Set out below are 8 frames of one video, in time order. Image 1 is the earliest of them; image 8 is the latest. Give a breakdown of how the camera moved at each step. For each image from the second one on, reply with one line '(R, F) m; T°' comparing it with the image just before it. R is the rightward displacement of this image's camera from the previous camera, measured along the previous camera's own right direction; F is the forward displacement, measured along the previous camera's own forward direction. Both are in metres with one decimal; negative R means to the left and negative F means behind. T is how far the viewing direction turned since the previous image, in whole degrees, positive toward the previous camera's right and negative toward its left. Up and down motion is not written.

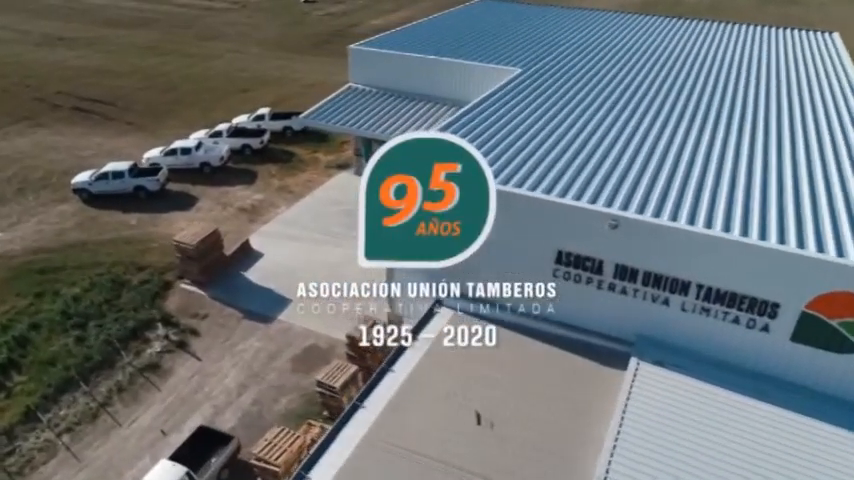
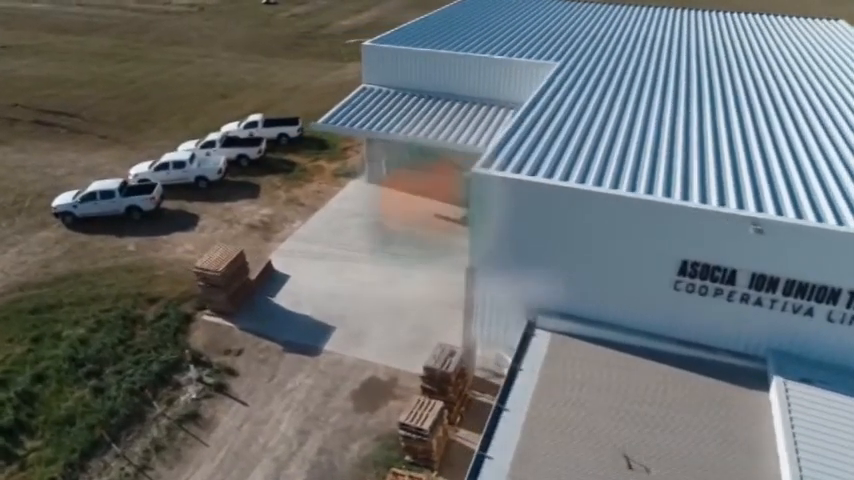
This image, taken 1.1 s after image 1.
(-3.9, +2.6) m; +5°
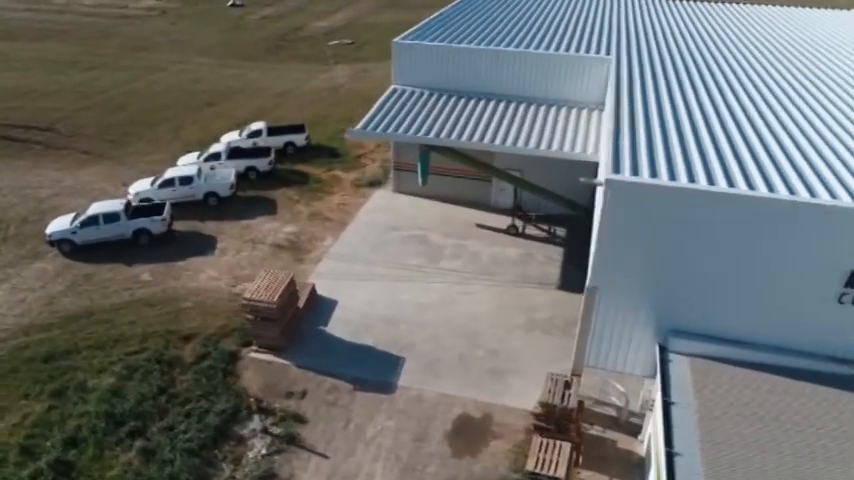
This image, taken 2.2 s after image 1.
(-4.1, +2.5) m; +5°
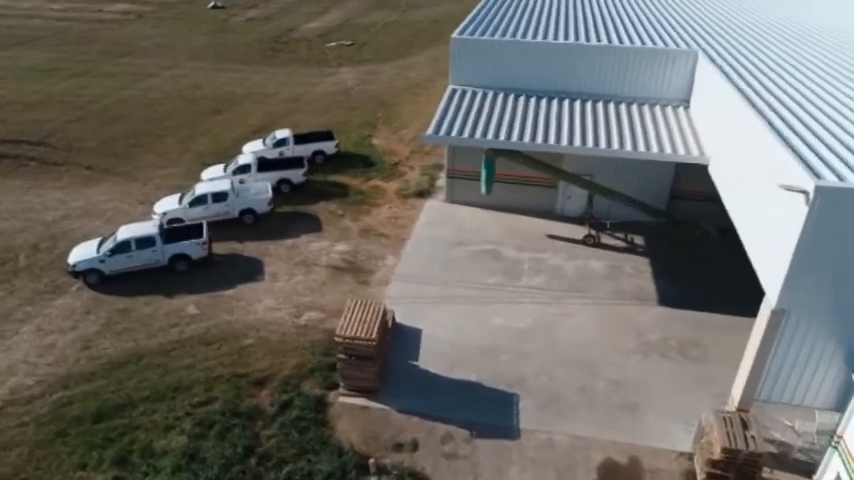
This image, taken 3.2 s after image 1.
(-4.2, +2.7) m; +3°
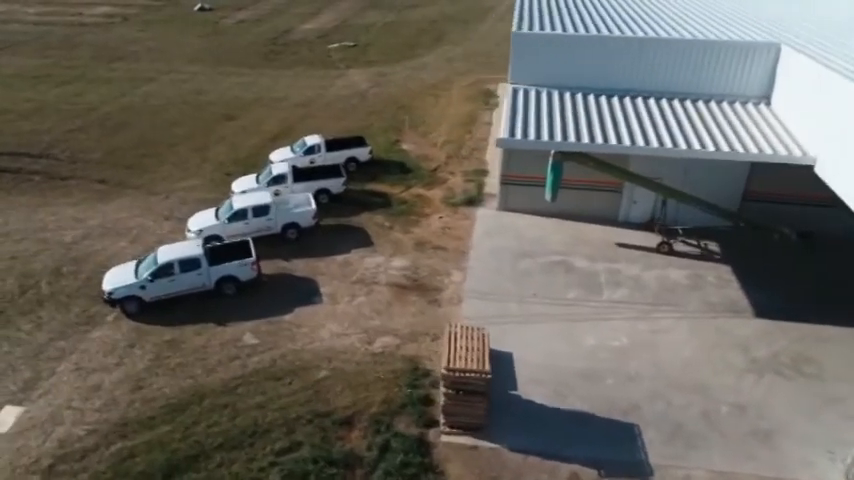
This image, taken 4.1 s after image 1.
(-3.4, +2.0) m; +3°
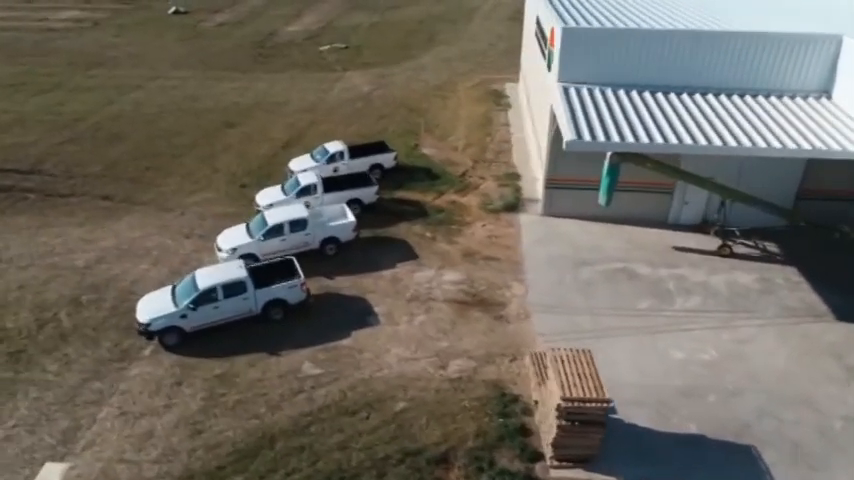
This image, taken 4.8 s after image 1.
(-3.1, +1.6) m; +3°
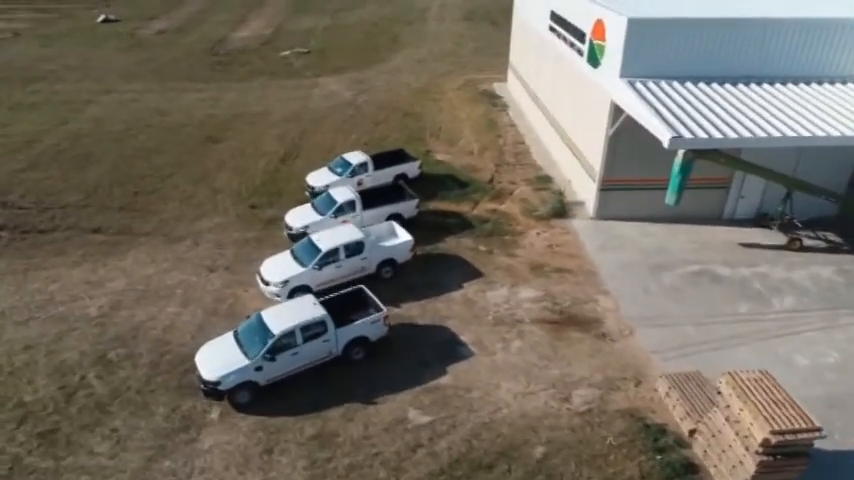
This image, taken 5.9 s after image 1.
(-4.5, +2.5) m; +7°
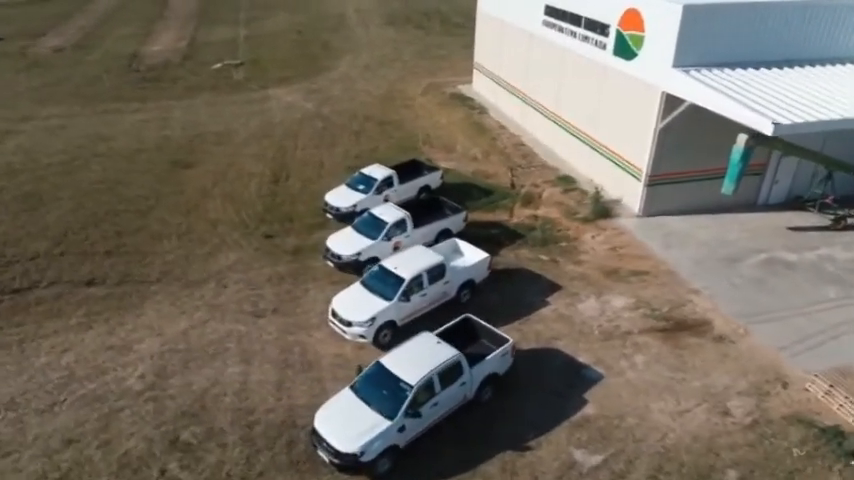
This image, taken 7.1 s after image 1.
(-5.3, +2.5) m; +10°
